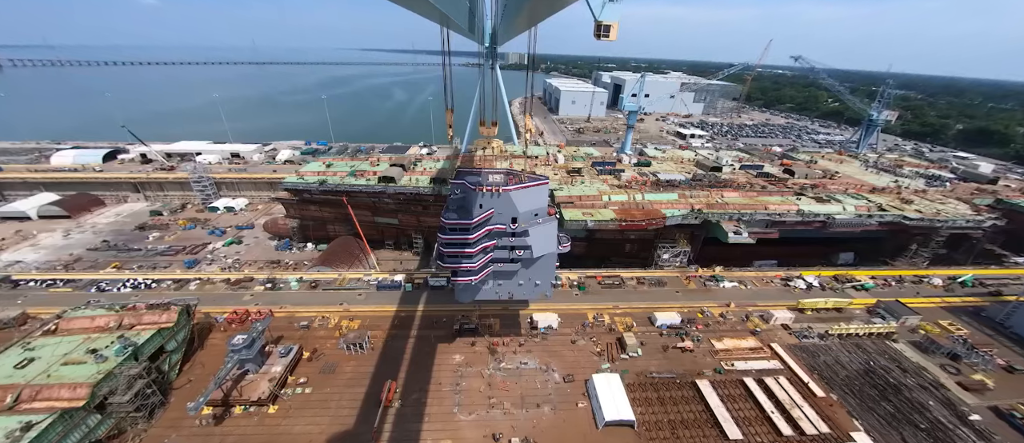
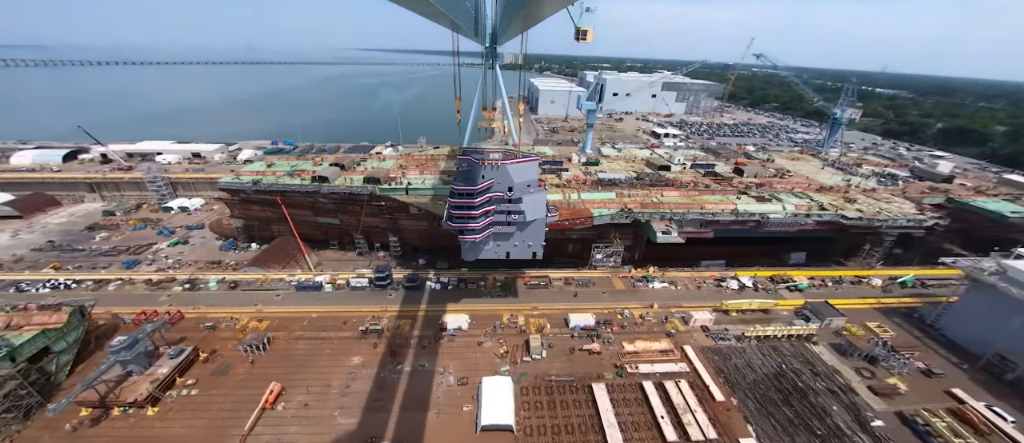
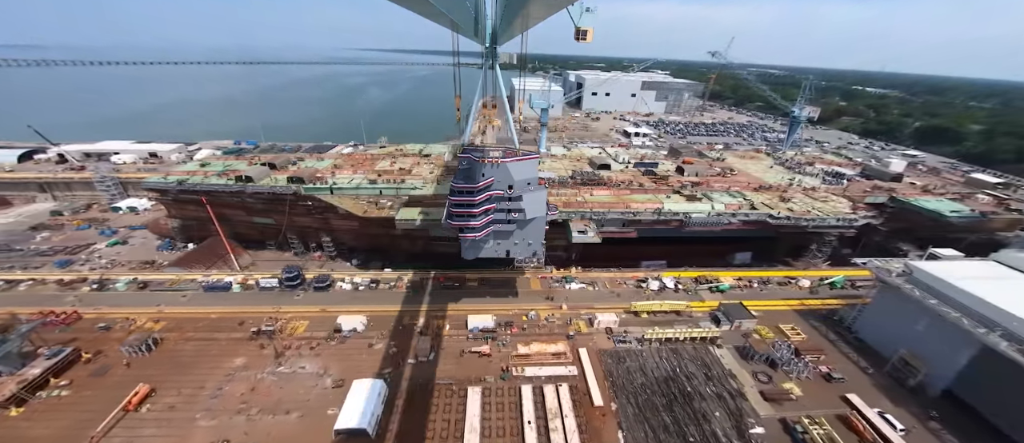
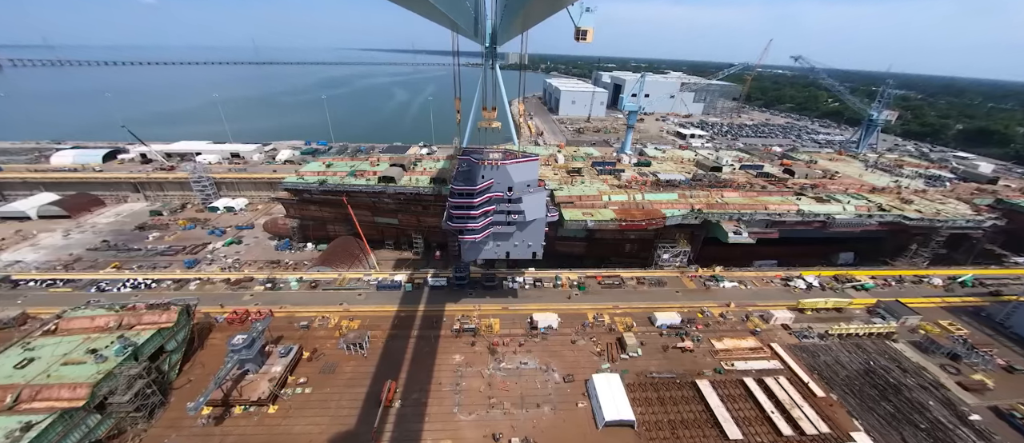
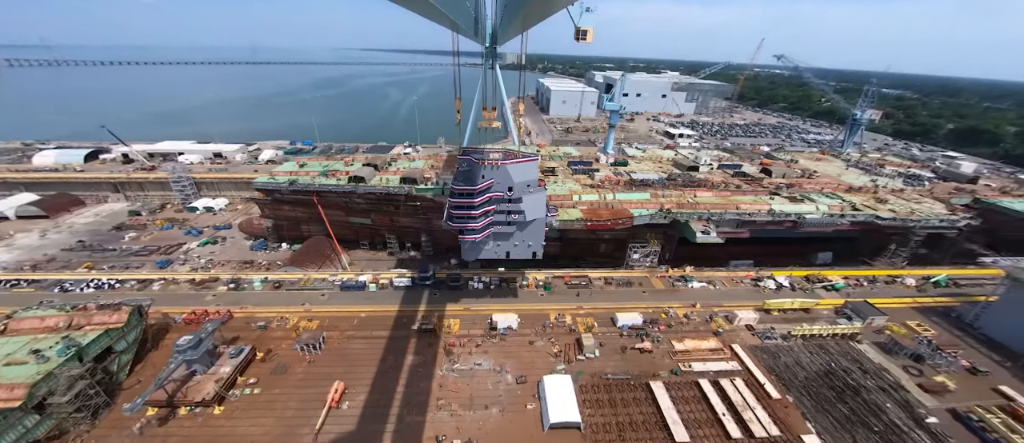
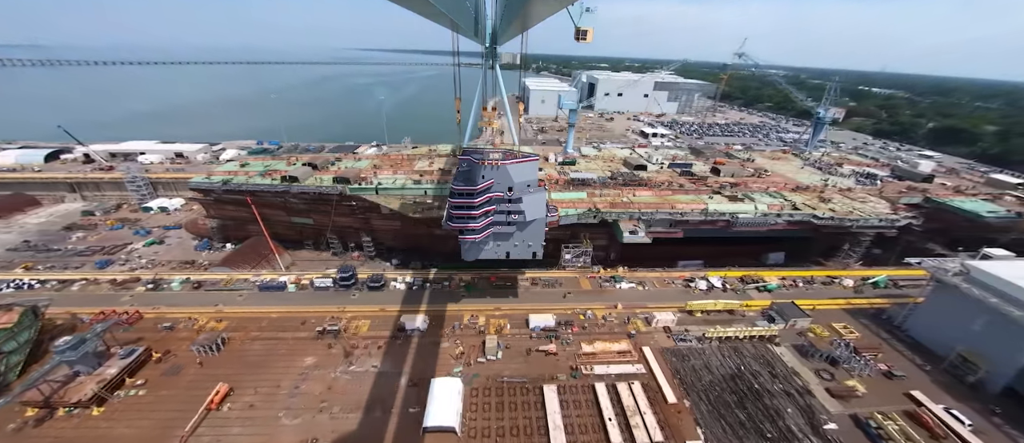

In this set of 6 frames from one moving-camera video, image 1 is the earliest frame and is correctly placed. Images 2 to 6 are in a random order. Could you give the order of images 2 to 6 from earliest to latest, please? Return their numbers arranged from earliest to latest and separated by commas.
4, 5, 2, 6, 3
